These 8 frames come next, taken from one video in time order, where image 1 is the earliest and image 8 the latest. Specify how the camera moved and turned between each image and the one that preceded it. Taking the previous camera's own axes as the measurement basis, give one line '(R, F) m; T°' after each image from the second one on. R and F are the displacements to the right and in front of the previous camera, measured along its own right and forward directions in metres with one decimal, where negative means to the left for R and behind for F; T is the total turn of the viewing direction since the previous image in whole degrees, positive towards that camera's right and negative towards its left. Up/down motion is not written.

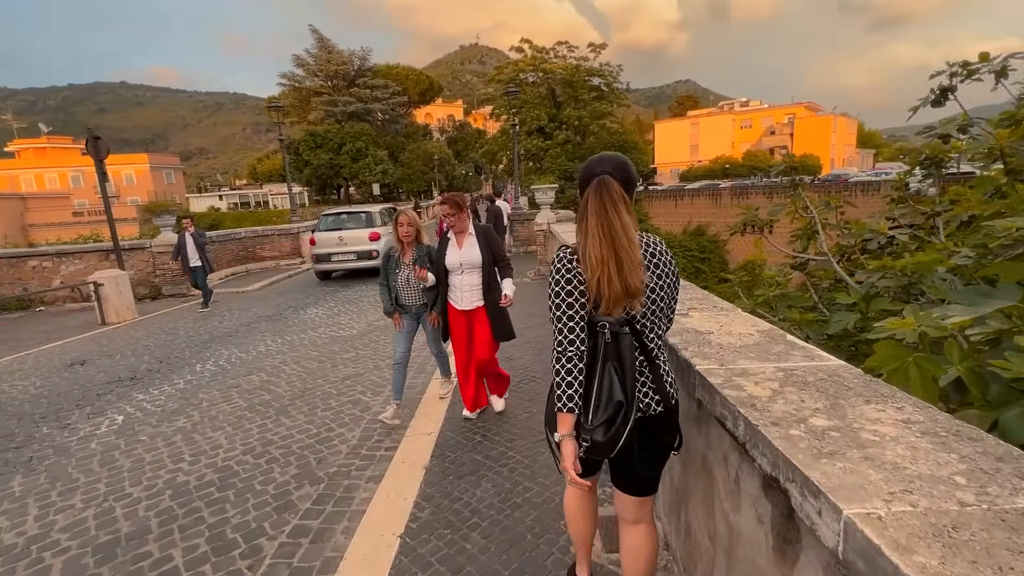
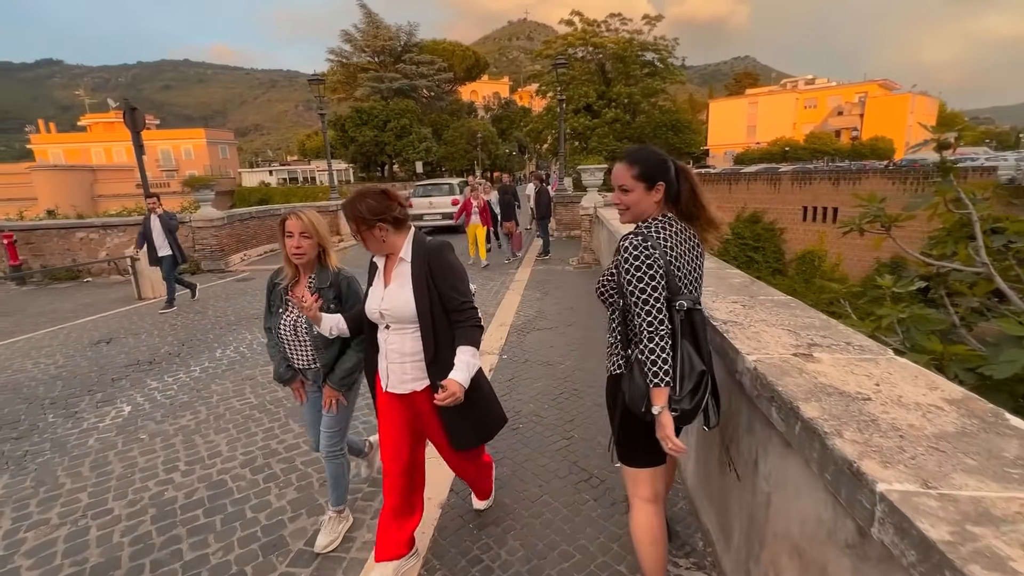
(0.0, +0.7) m; -5°
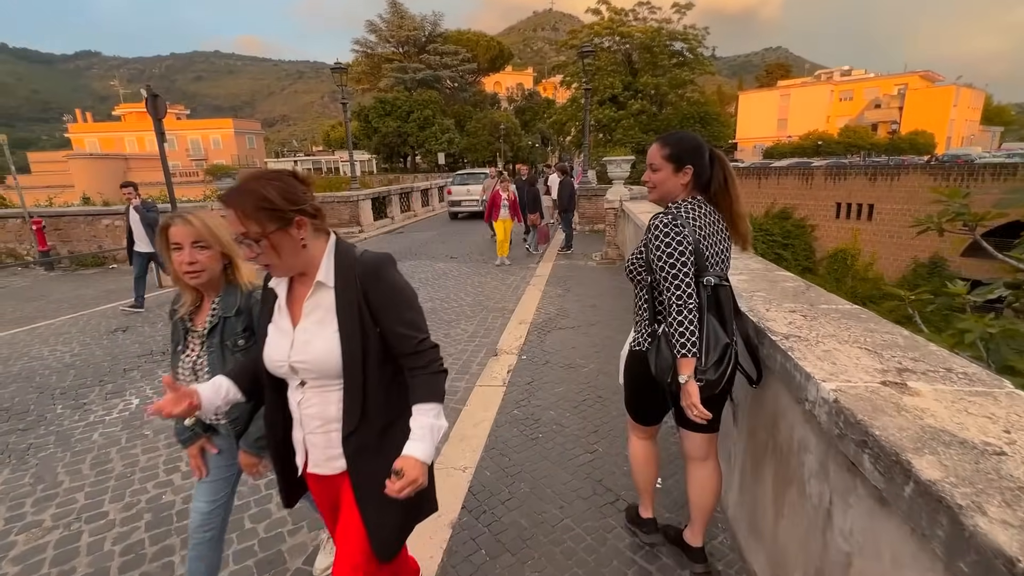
(0.0, +0.3) m; -2°
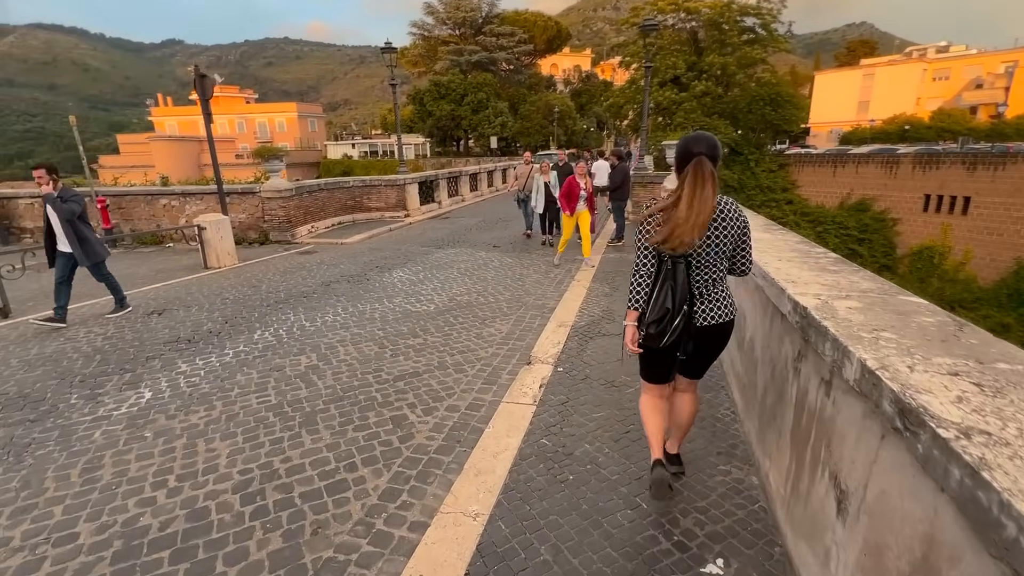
(+0.1, +0.6) m; -6°
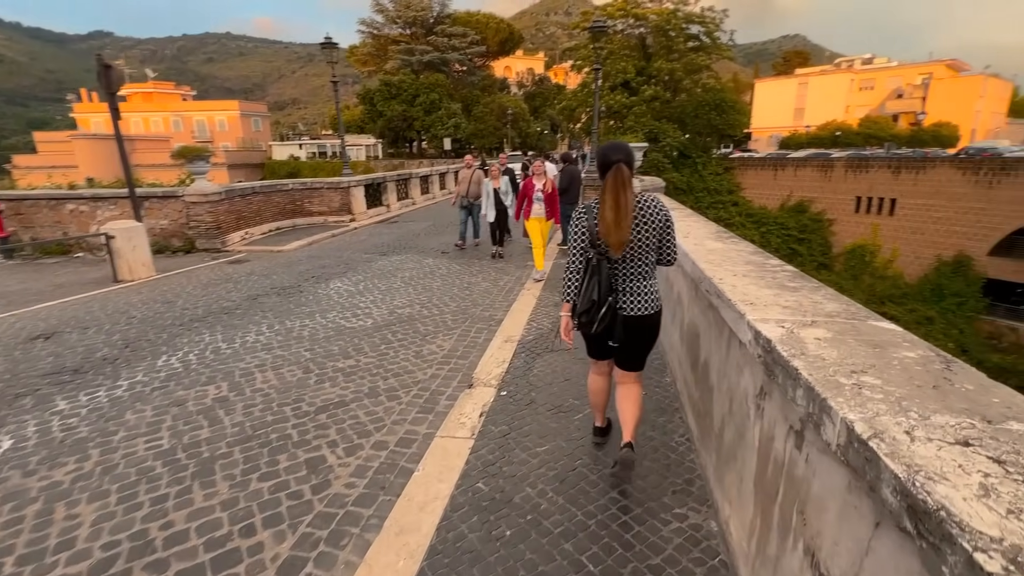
(+0.2, +0.4) m; +5°
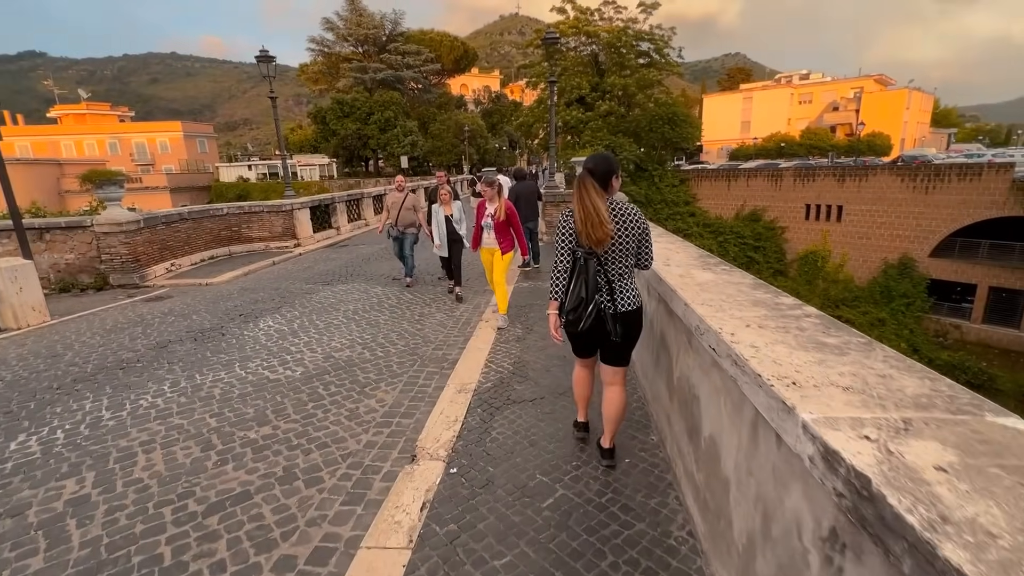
(+0.1, +0.7) m; +4°
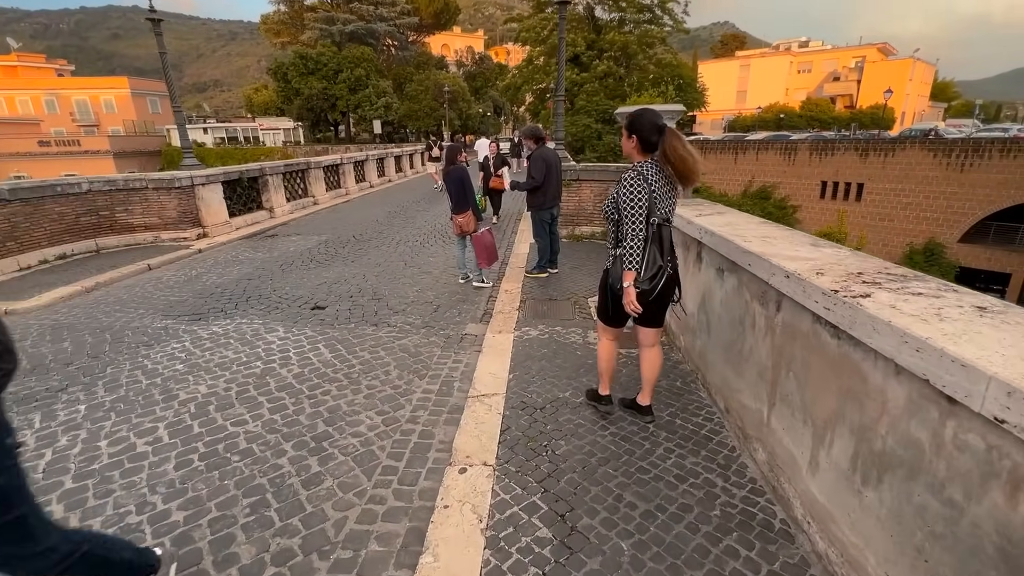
(-0.2, +3.6) m; +2°
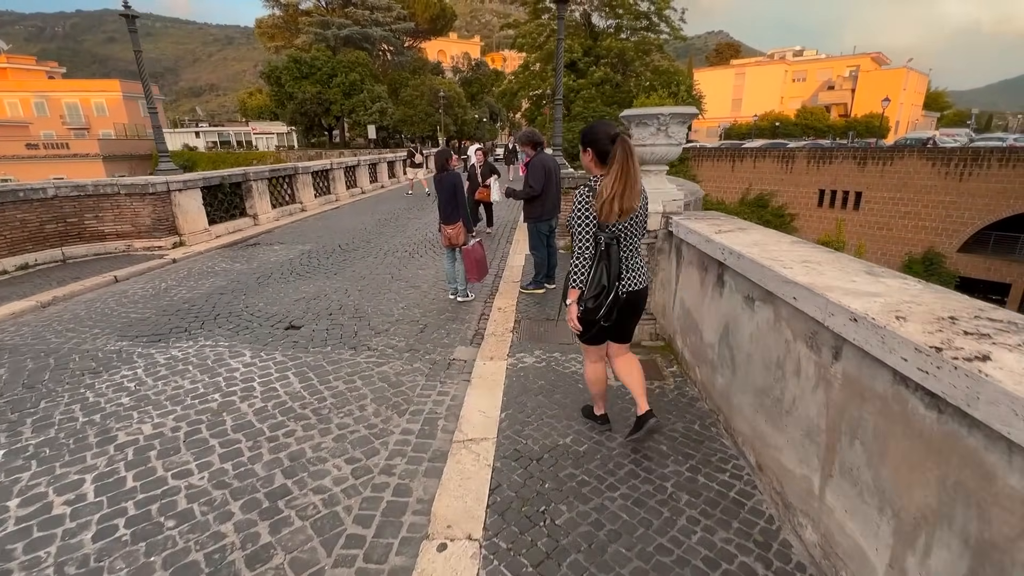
(0.0, +0.5) m; +1°
